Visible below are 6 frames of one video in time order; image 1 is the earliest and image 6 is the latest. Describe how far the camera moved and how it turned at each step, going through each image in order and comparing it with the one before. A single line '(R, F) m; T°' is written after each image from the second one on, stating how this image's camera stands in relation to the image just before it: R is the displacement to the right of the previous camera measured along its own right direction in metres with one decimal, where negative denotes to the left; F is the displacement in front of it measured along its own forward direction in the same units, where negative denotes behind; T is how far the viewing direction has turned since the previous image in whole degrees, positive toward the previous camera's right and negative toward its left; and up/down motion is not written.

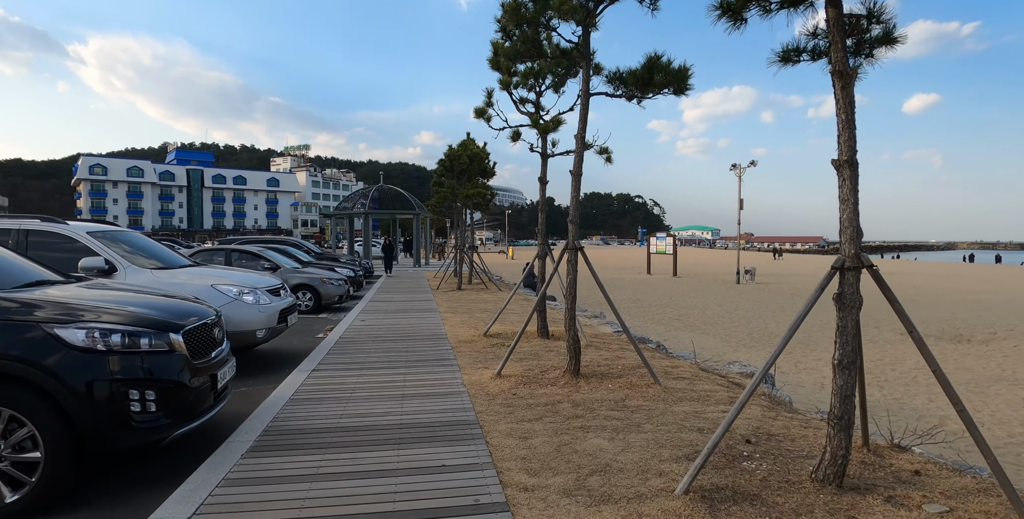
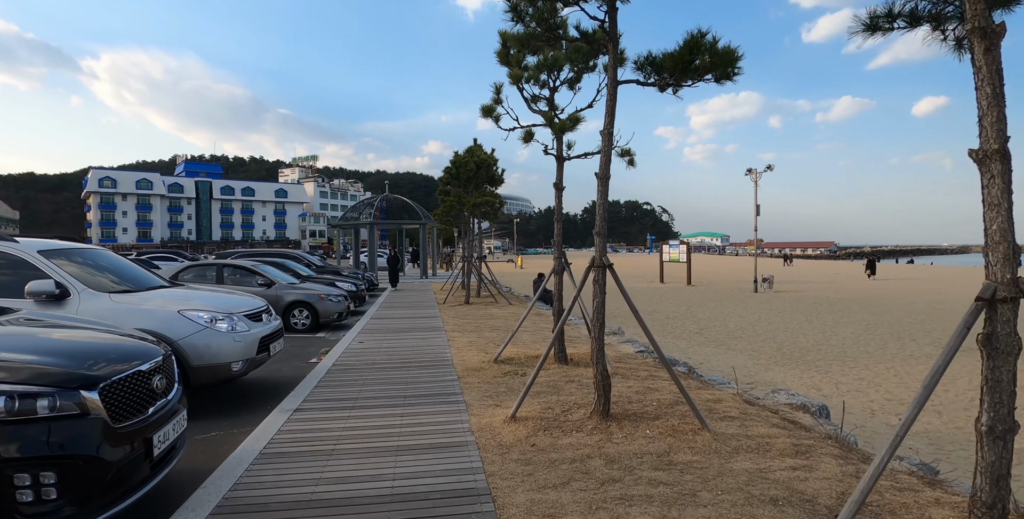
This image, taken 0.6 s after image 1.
(-0.1, +0.8) m; -1°
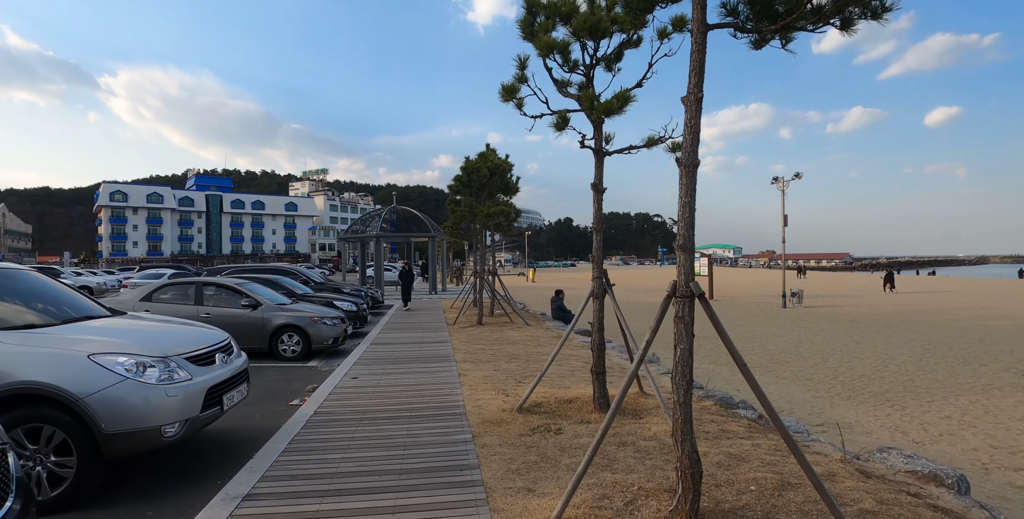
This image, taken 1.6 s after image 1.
(-0.2, +1.4) m; -1°
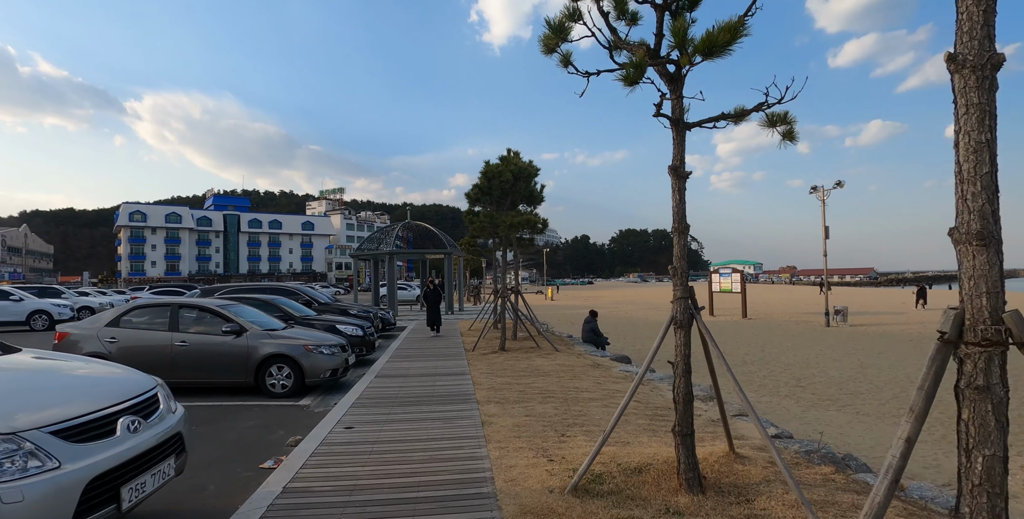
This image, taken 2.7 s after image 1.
(-0.2, +1.5) m; -2°
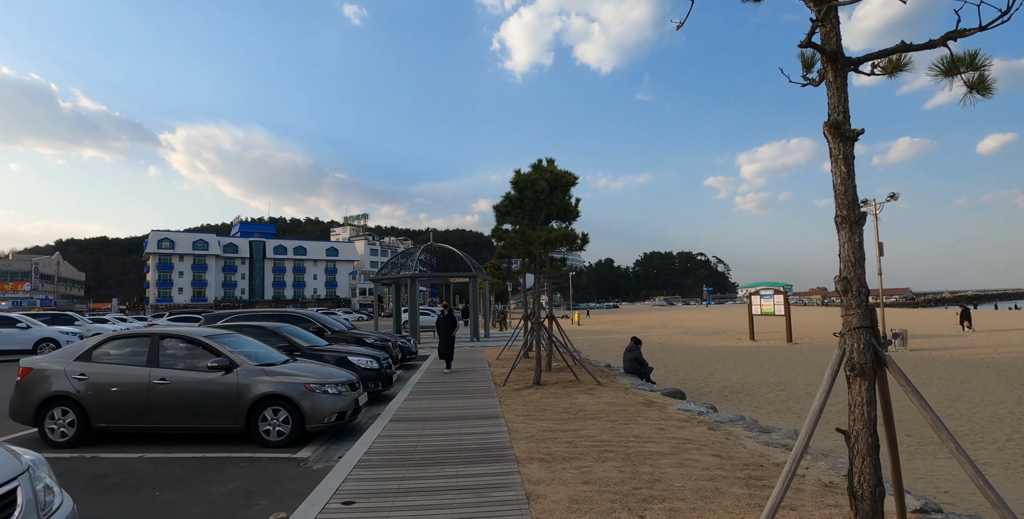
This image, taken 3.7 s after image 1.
(-0.2, +1.3) m; -2°
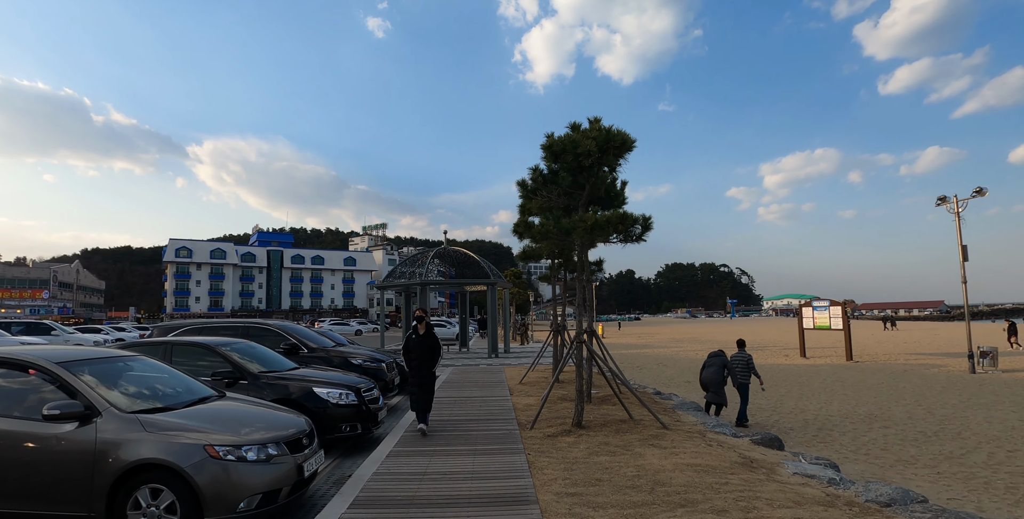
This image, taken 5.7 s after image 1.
(-0.2, +2.6) m; -2°
